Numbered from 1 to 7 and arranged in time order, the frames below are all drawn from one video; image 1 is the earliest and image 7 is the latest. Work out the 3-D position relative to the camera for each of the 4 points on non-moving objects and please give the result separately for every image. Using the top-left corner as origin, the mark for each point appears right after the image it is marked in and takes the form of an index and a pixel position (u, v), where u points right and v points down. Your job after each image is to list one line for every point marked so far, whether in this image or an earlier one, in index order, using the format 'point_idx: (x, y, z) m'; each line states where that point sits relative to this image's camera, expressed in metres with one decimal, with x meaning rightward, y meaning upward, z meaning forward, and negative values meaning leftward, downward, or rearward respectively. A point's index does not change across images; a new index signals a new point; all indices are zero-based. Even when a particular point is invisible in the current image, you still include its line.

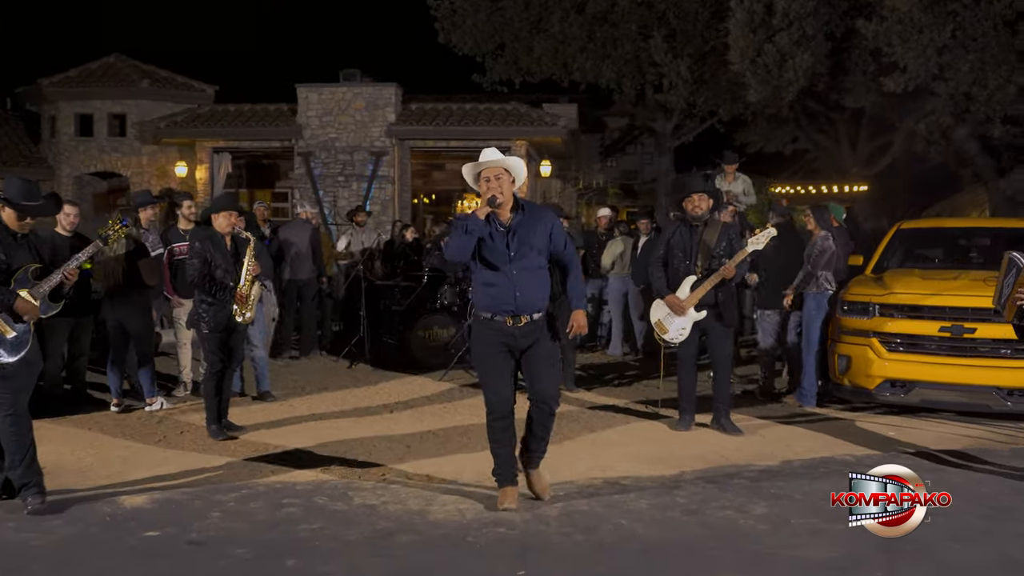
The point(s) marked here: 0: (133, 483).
0: (-2.5, -1.3, +6.5) m
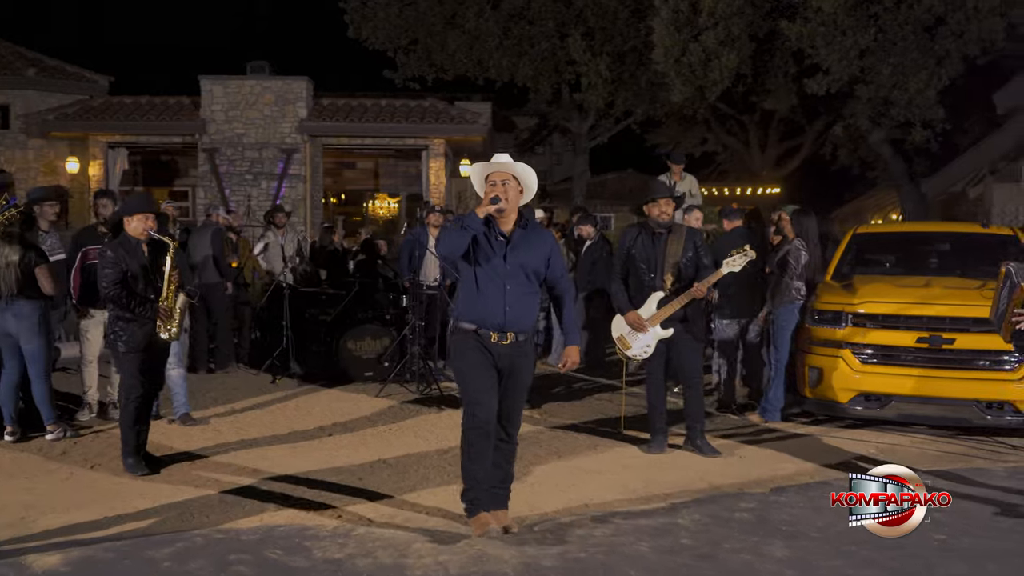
0: (-2.6, -1.4, +5.5) m
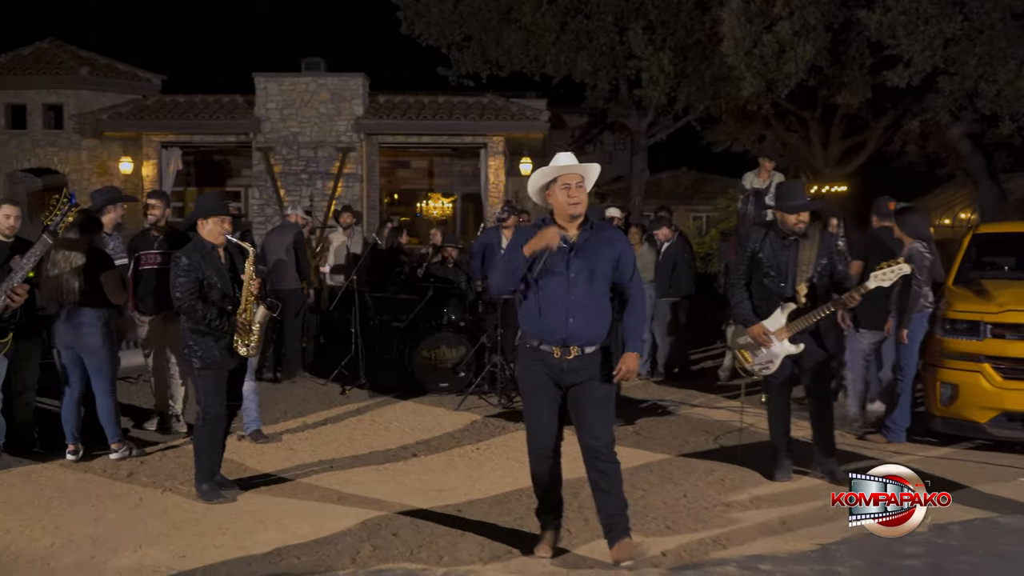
0: (-1.9, -1.4, +4.8) m
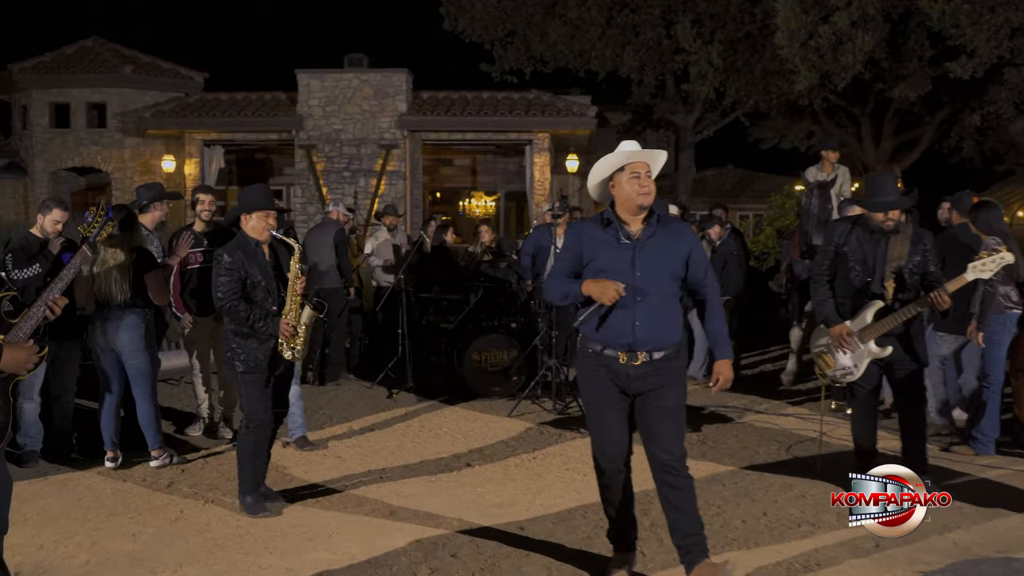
0: (-1.6, -1.4, +4.4) m
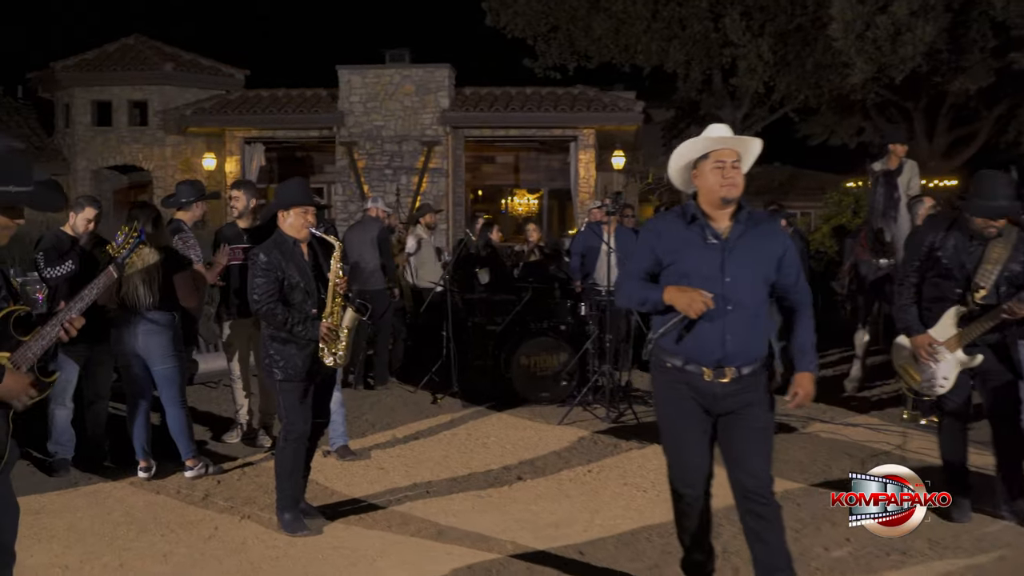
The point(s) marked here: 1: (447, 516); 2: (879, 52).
0: (-1.3, -1.4, +4.0) m
1: (-0.4, -1.3, +5.9) m
2: (+6.7, +4.3, +18.4) m
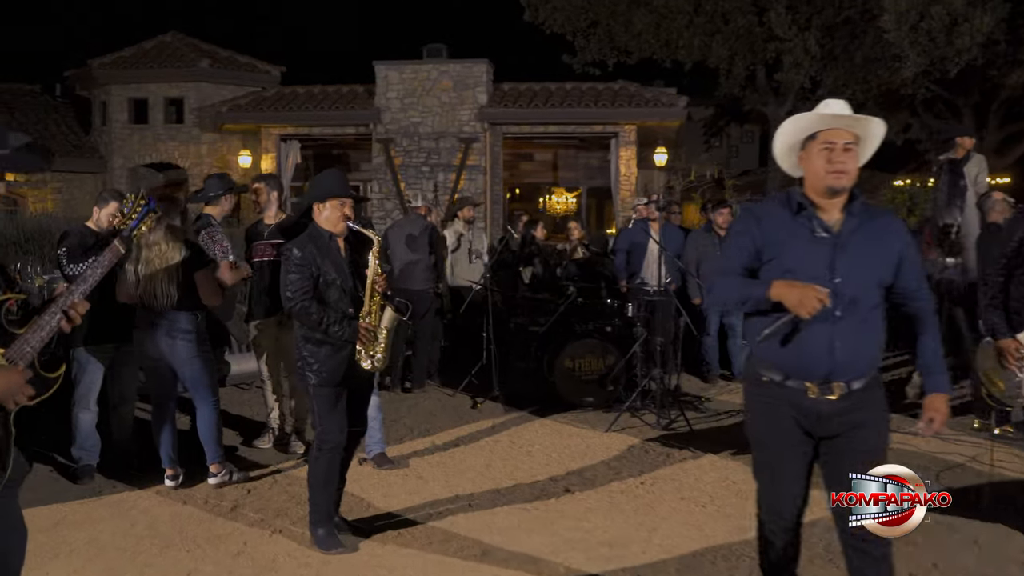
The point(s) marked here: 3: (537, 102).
0: (-1.1, -1.4, +3.6) m
1: (-0.1, -1.3, +5.5) m
2: (+7.4, +4.3, +17.7) m
3: (+0.5, +3.7, +19.8) m
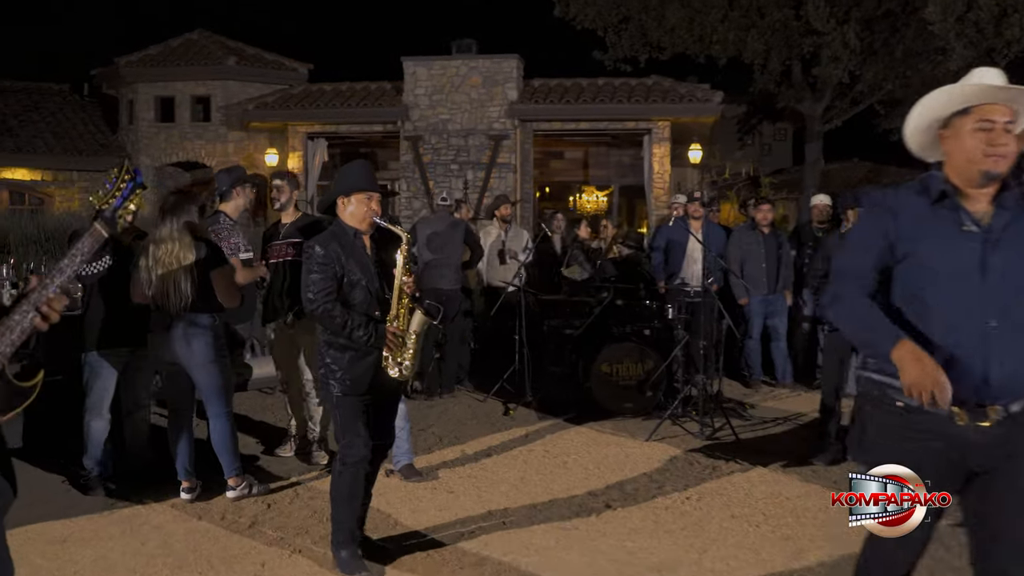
0: (-1.0, -1.4, +3.2) m
1: (+0.1, -1.3, +5.0) m
2: (+8.0, +4.3, +17.0) m
3: (+1.1, +3.7, +19.3) m
